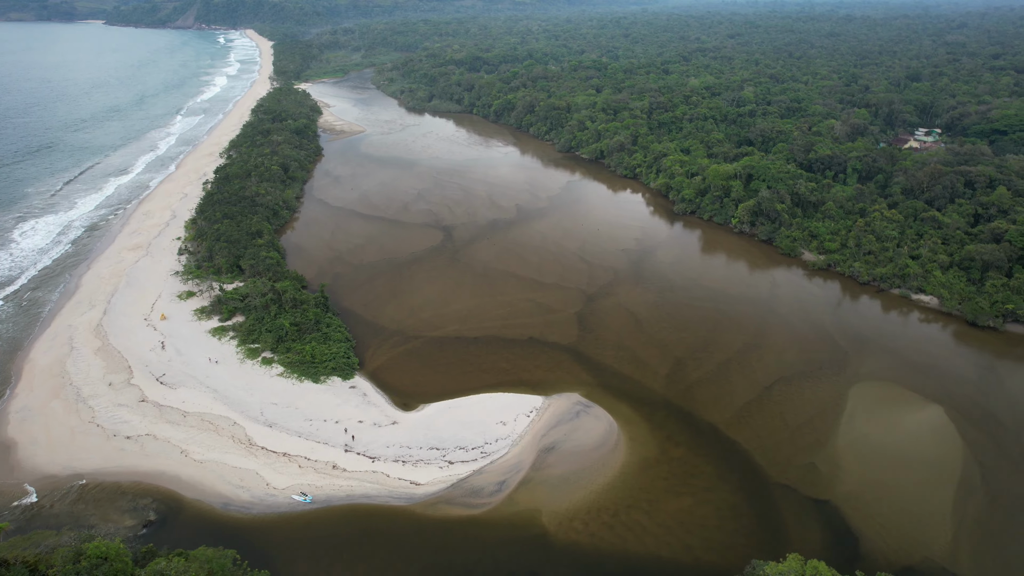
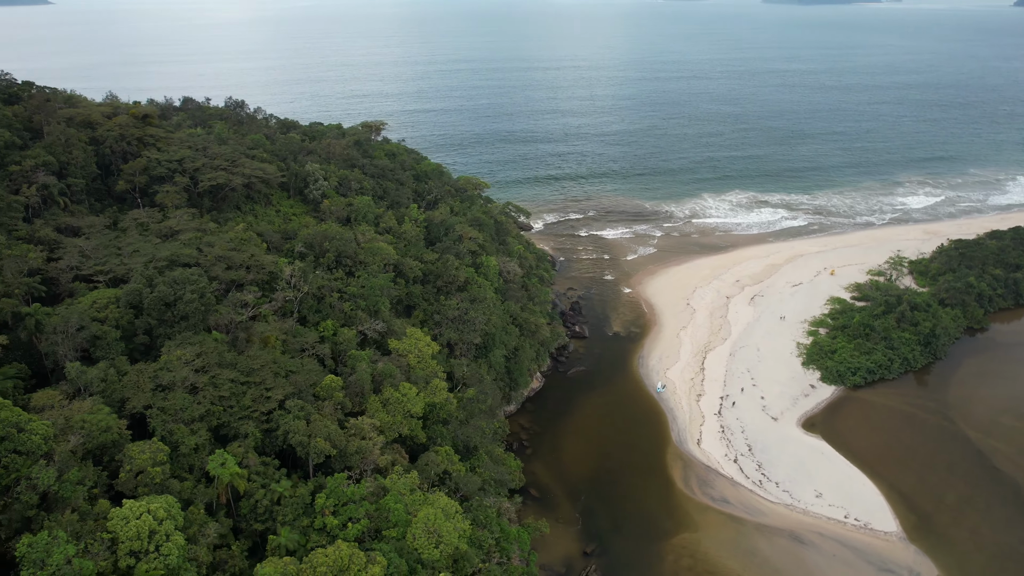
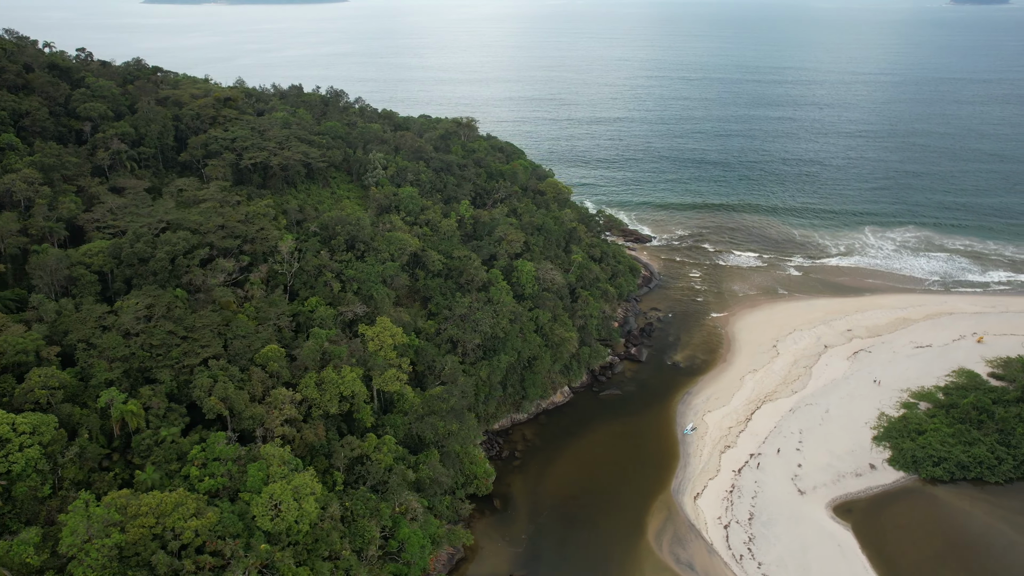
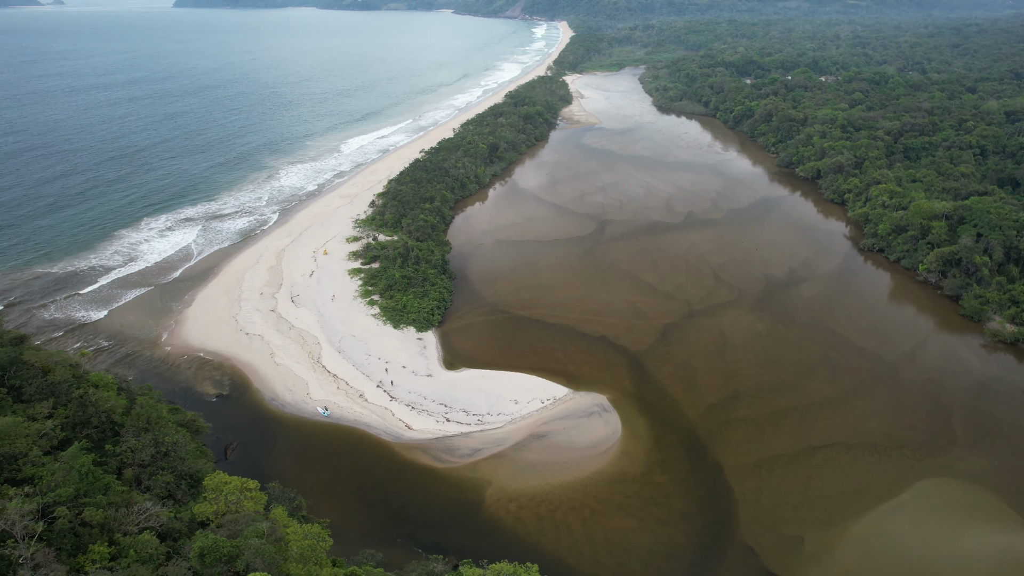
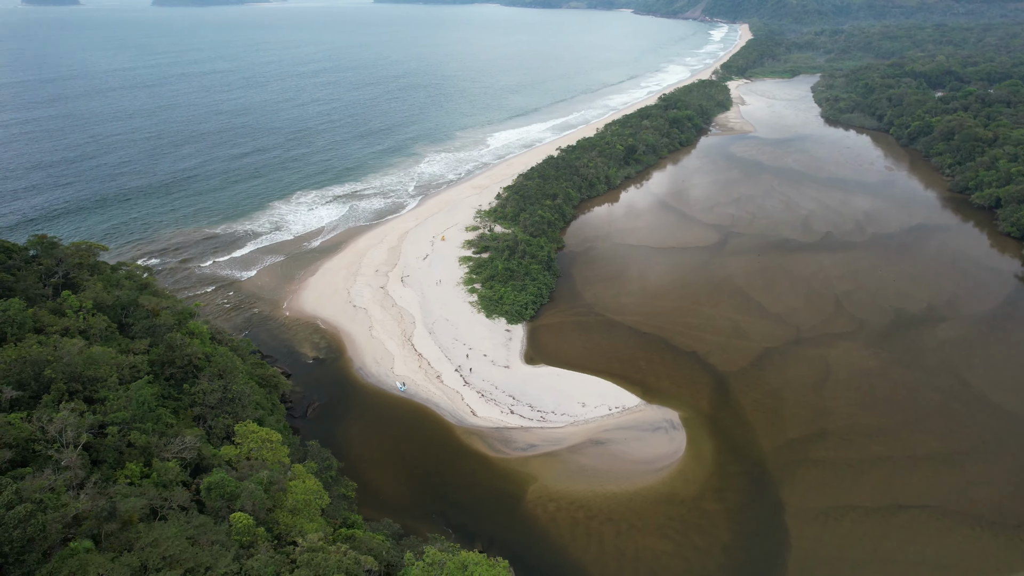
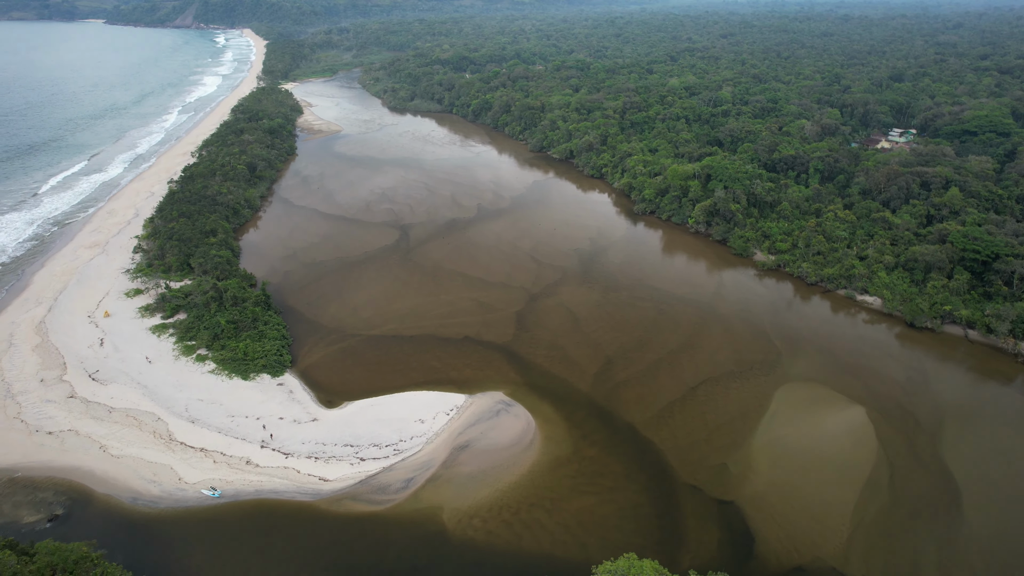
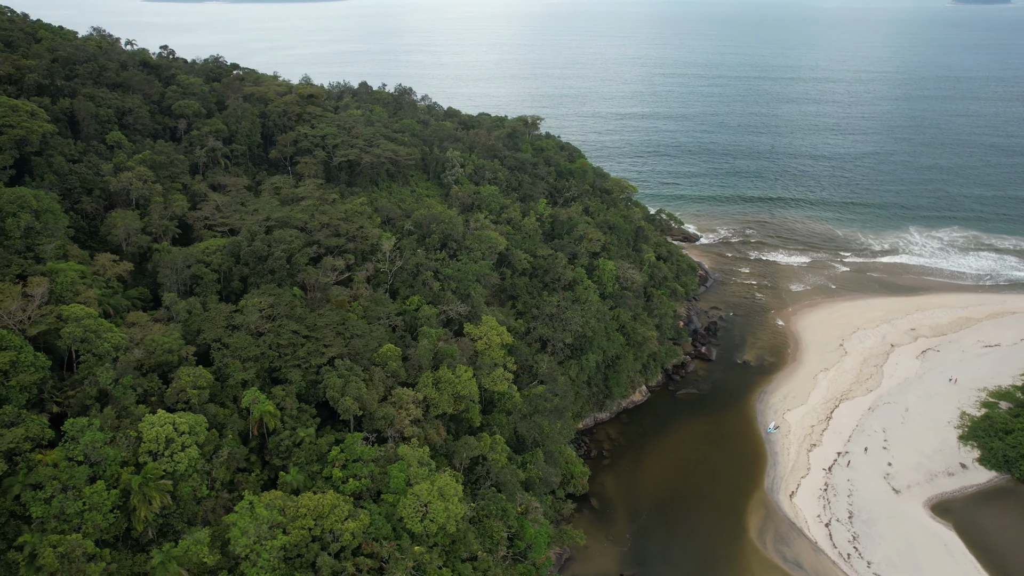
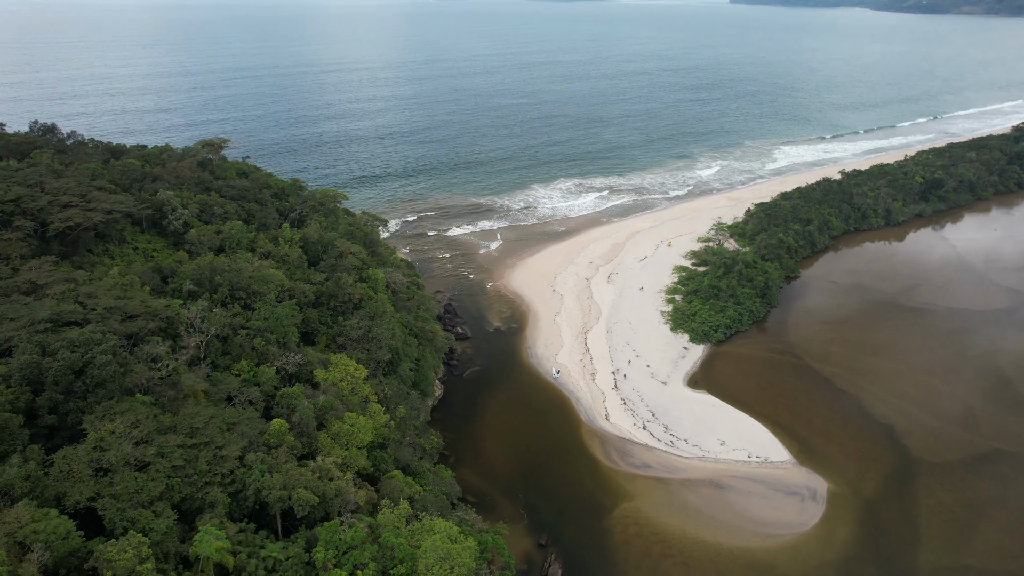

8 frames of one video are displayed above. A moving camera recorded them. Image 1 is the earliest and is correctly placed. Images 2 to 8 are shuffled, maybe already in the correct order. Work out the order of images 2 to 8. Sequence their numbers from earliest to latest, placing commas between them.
6, 4, 5, 8, 2, 7, 3
